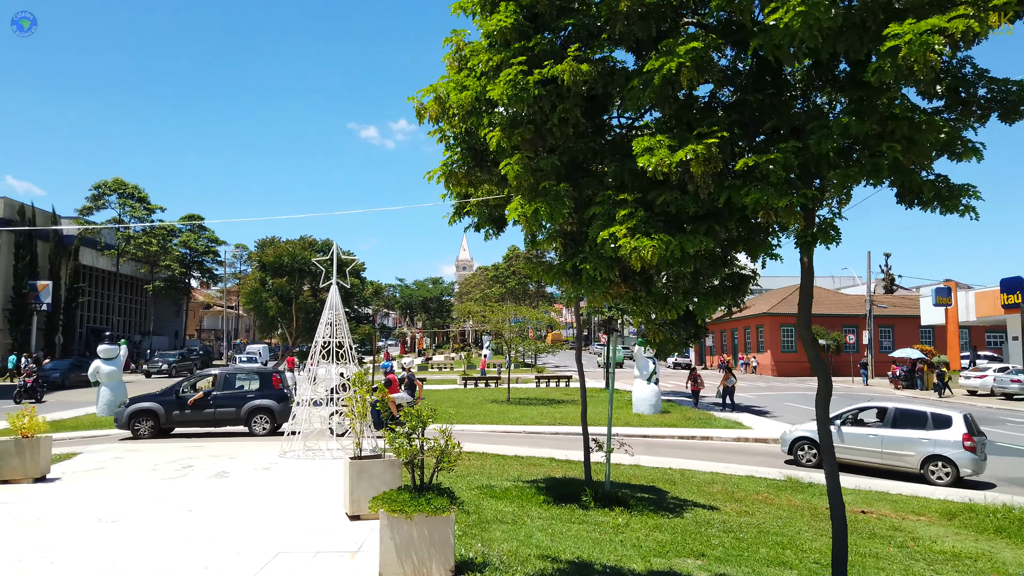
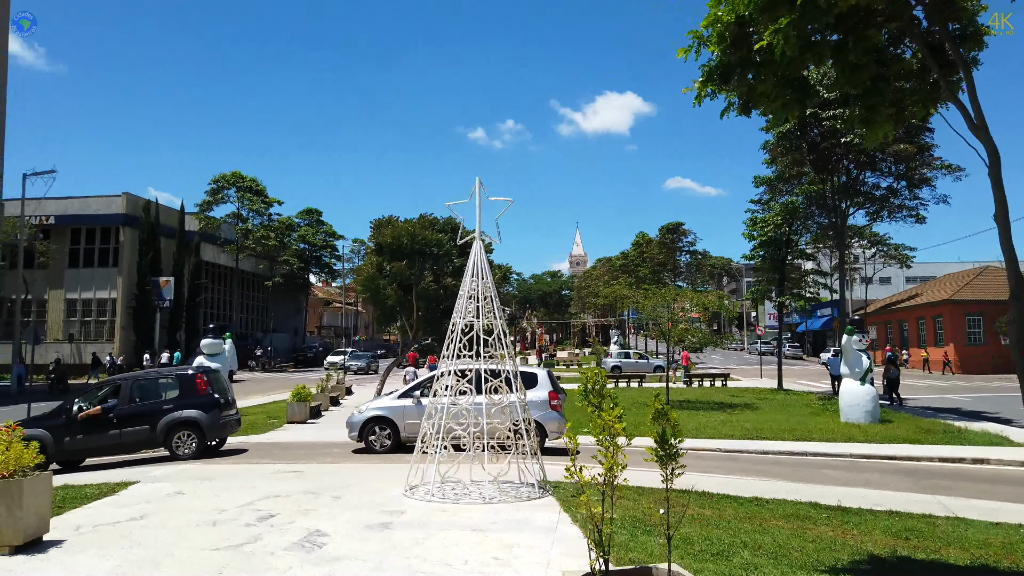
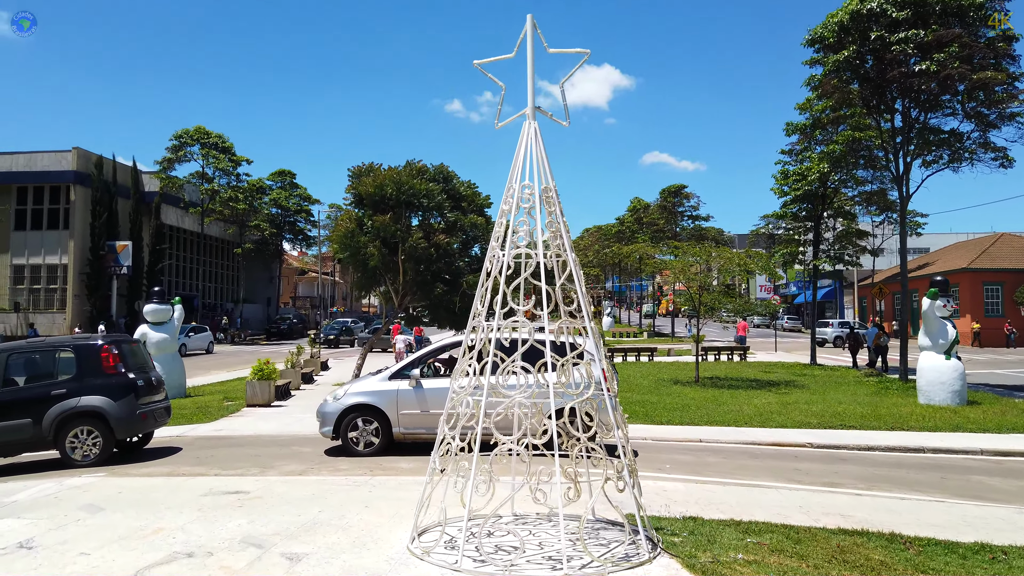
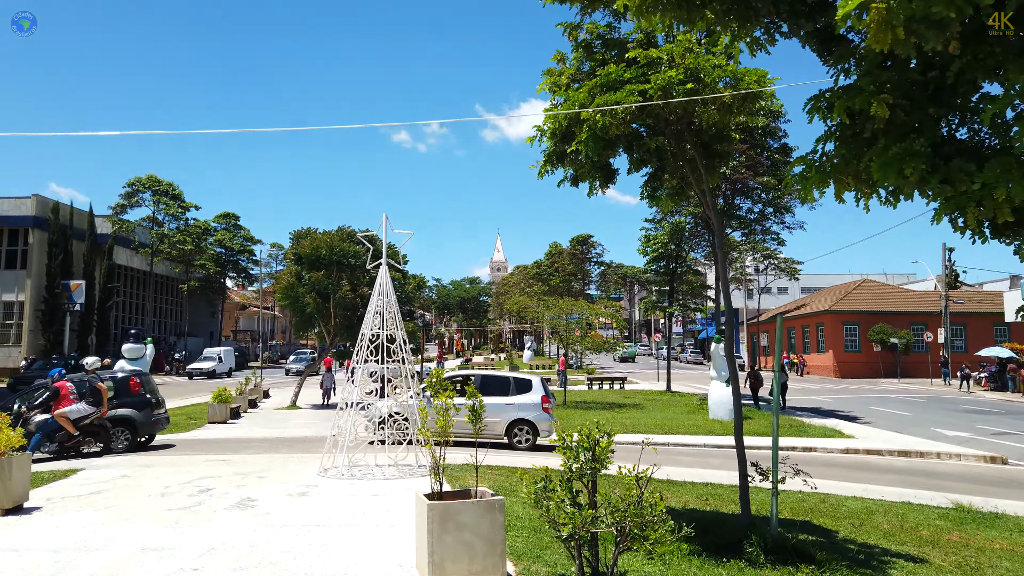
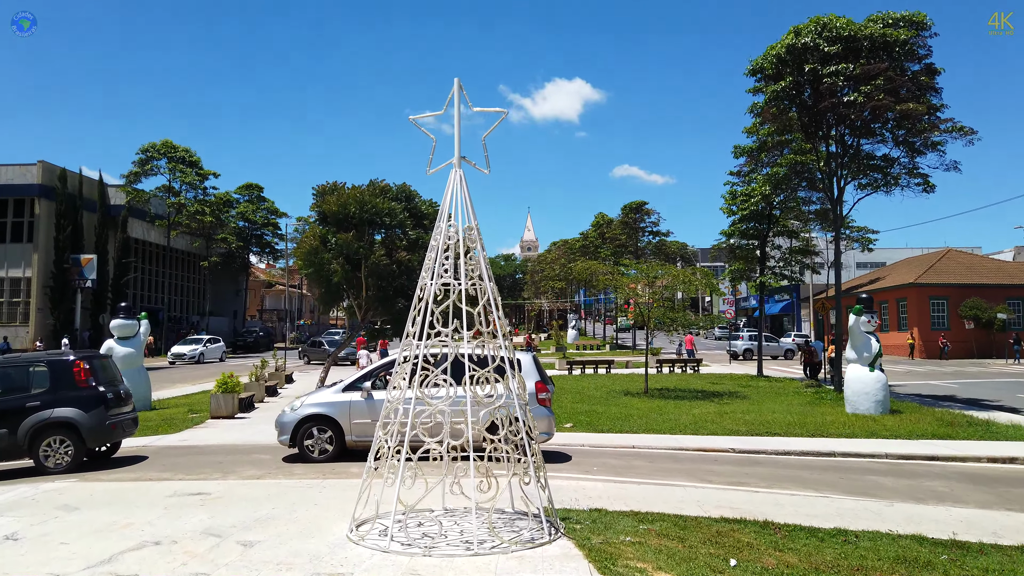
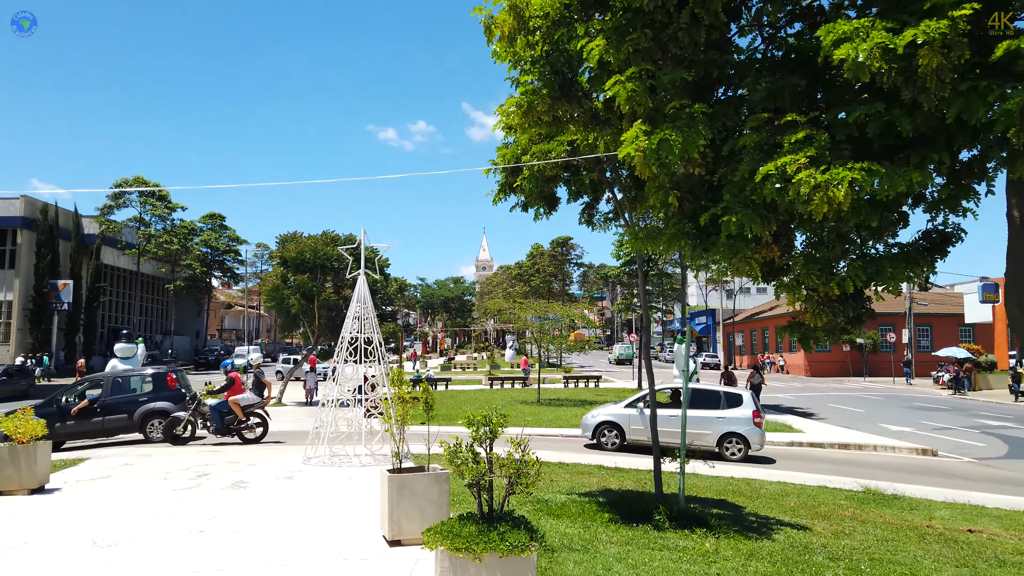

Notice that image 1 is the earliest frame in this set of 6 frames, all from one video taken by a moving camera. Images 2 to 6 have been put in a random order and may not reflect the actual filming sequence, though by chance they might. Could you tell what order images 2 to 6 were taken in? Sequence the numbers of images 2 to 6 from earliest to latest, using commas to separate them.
6, 4, 2, 5, 3
